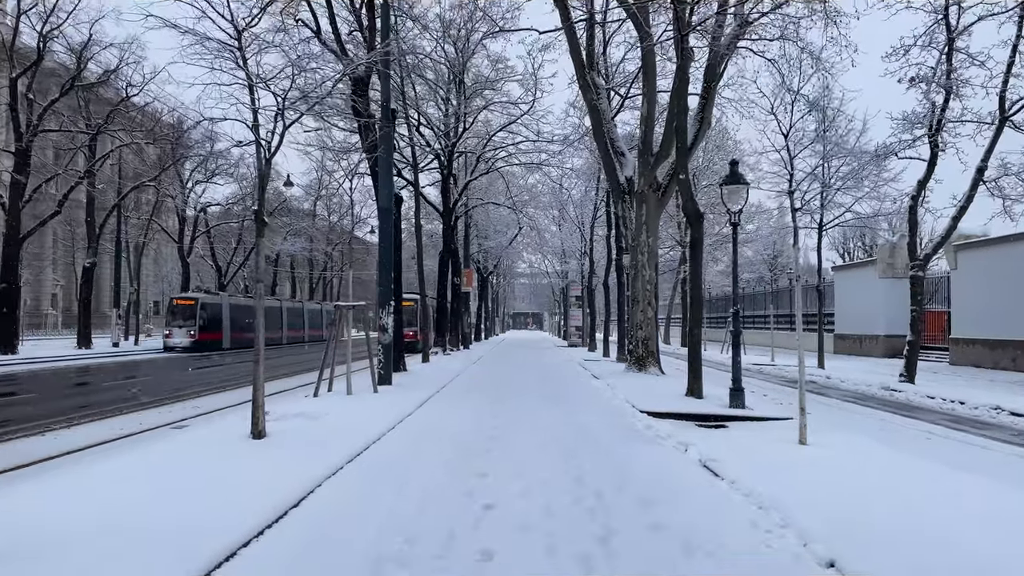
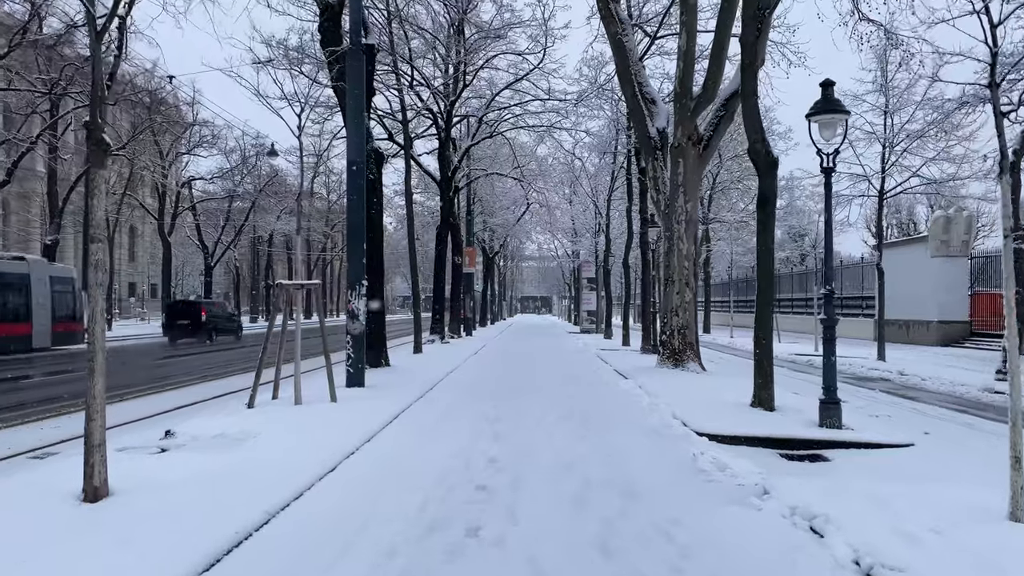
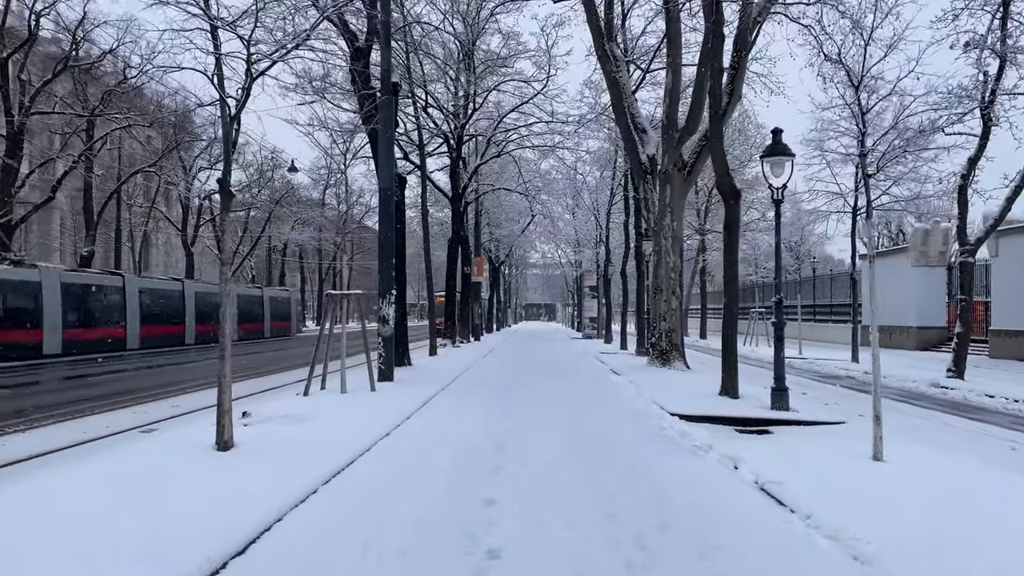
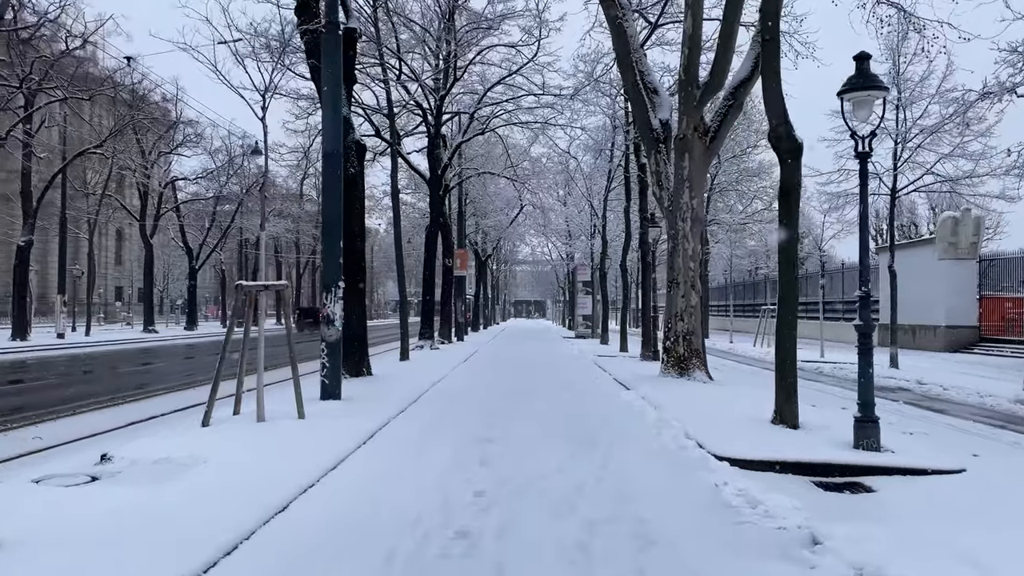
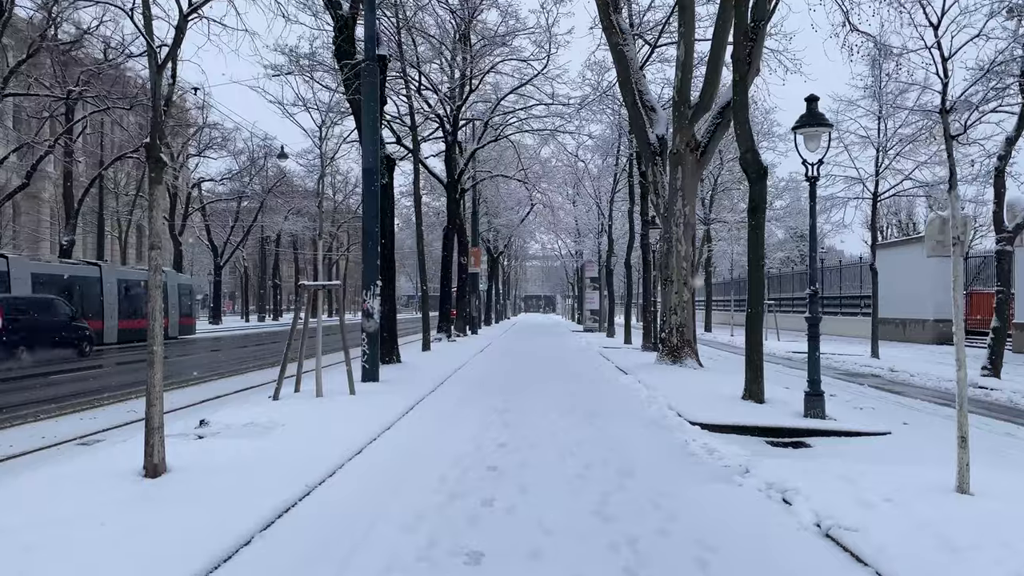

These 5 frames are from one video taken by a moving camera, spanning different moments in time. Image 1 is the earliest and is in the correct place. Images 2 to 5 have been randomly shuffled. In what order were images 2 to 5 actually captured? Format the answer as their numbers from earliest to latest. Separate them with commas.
3, 5, 2, 4
